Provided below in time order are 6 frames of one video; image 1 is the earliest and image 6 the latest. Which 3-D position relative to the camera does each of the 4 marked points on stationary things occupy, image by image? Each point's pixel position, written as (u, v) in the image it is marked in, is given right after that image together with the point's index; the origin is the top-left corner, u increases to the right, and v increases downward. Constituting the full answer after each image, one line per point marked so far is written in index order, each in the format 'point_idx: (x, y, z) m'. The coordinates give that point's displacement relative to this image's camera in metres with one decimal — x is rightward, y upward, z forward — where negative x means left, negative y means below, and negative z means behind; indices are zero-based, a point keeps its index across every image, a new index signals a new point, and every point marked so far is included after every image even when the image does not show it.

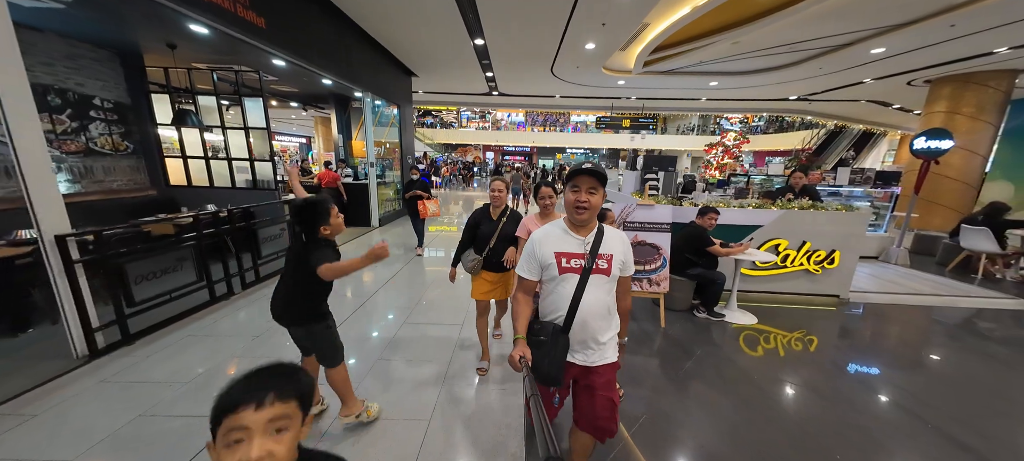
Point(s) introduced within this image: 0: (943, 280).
0: (+5.8, -0.7, +4.3) m
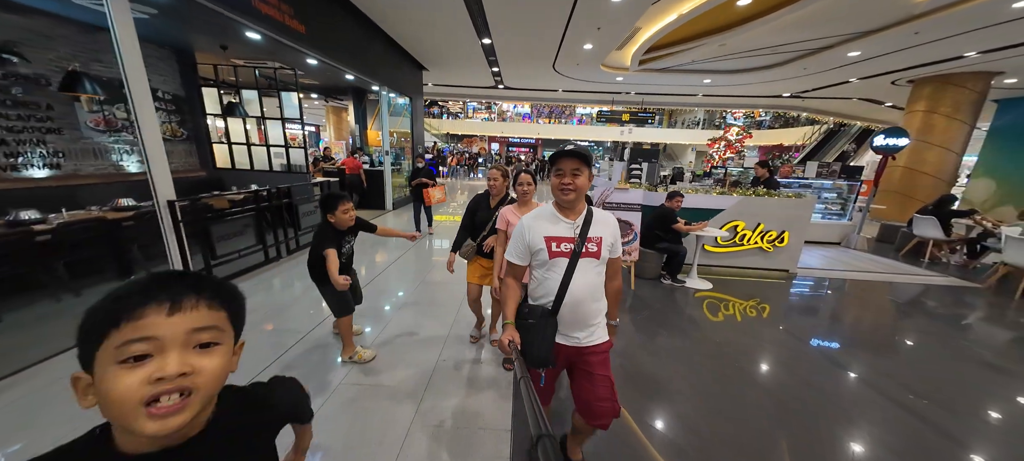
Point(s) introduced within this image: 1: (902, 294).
0: (+5.8, -0.5, +4.8) m
1: (+5.1, -0.9, +3.8) m
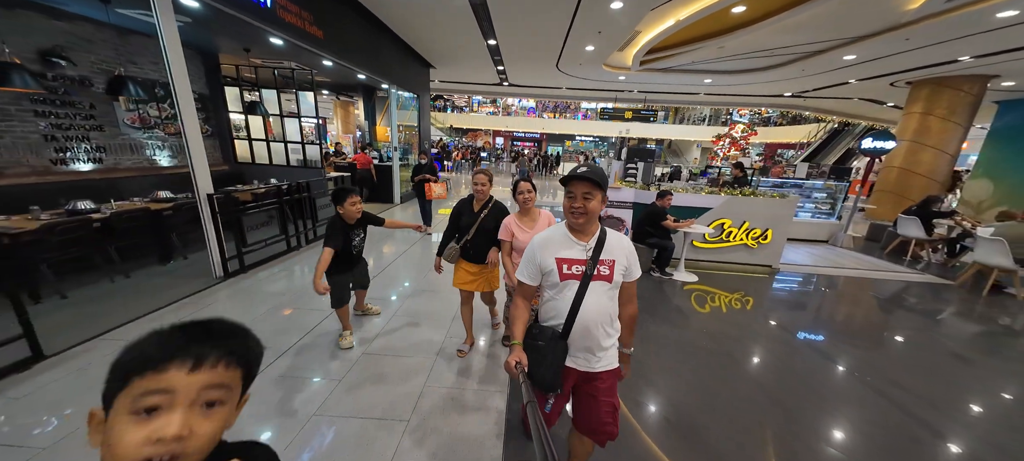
0: (+5.8, -0.5, +5.0) m
1: (+5.1, -0.9, +4.0) m
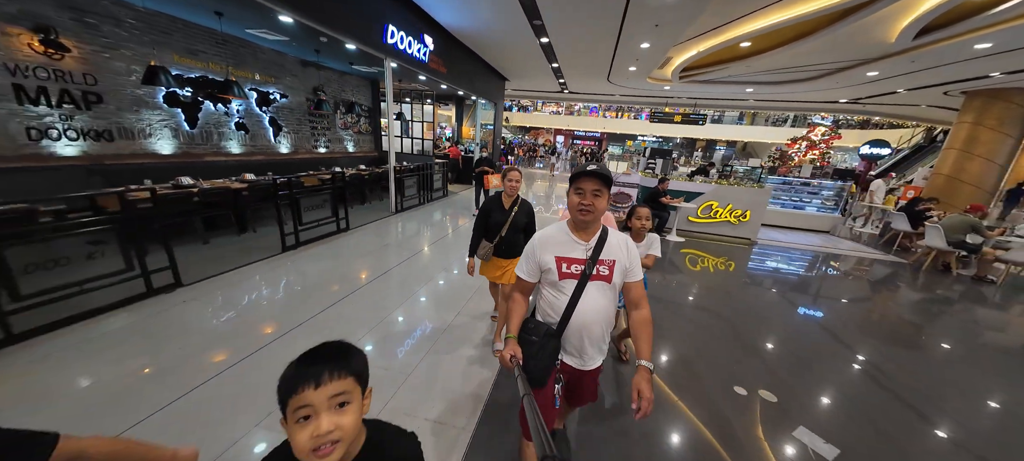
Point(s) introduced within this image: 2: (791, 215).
0: (+6.8, -0.3, +5.9) m
1: (+5.8, -0.7, +5.1) m
2: (+6.2, +0.4, +6.7) m
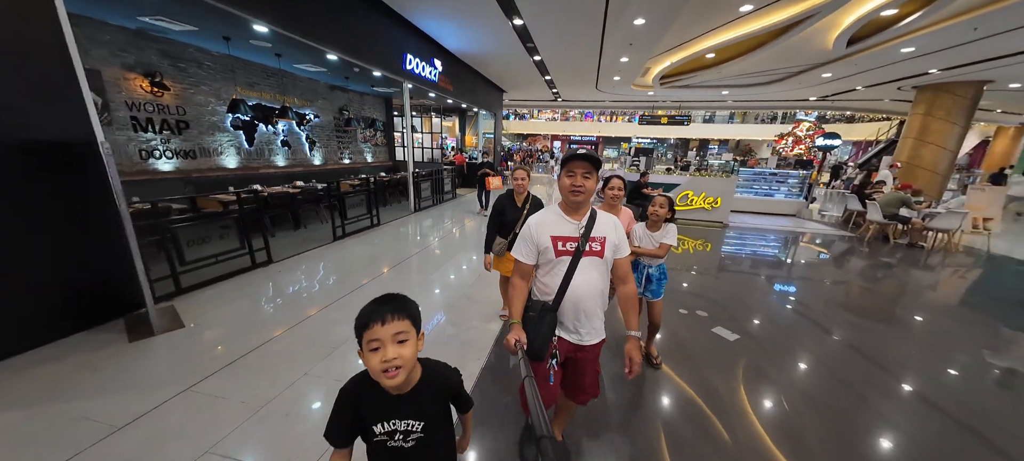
0: (+6.8, +0.1, +6.7) m
1: (+5.9, -0.3, +5.9) m
2: (+6.3, +0.7, +7.6) m
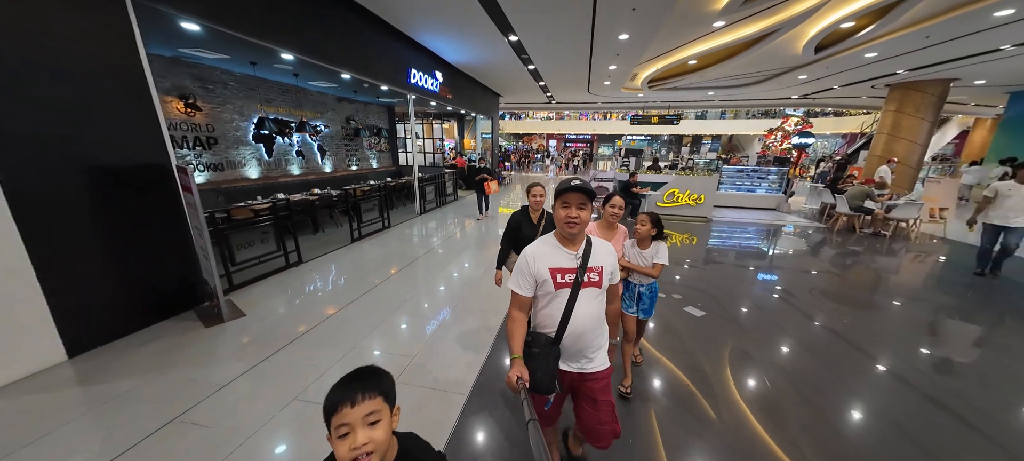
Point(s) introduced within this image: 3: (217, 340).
0: (+6.8, +0.3, +7.3) m
1: (+5.9, -0.2, +6.4) m
2: (+6.2, +0.9, +8.1) m
3: (-2.6, -0.9, +2.6) m
